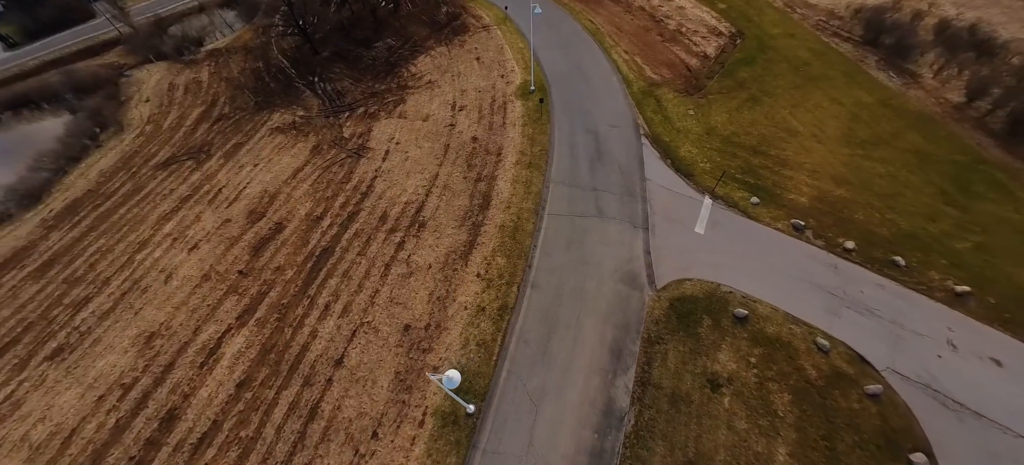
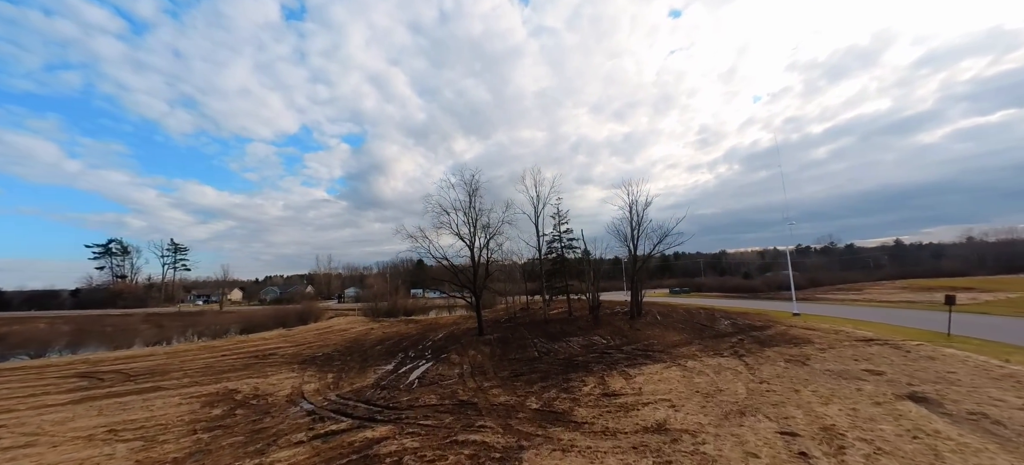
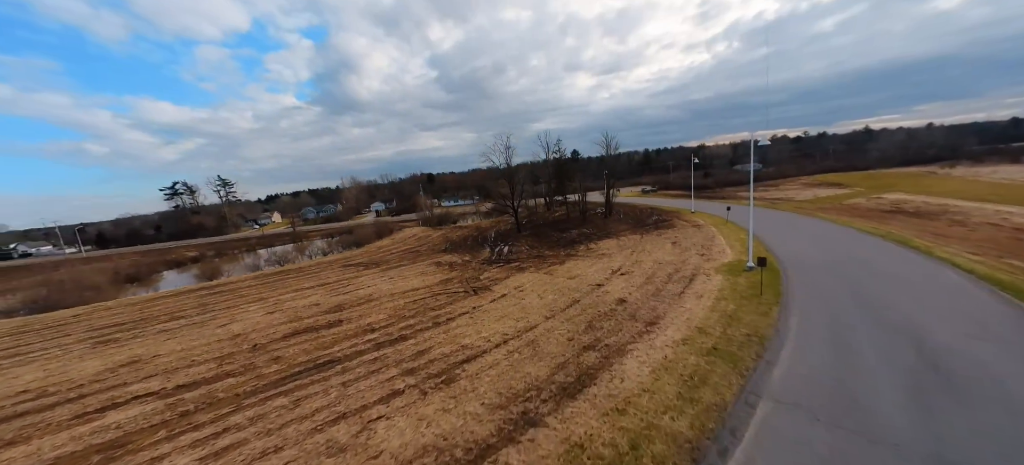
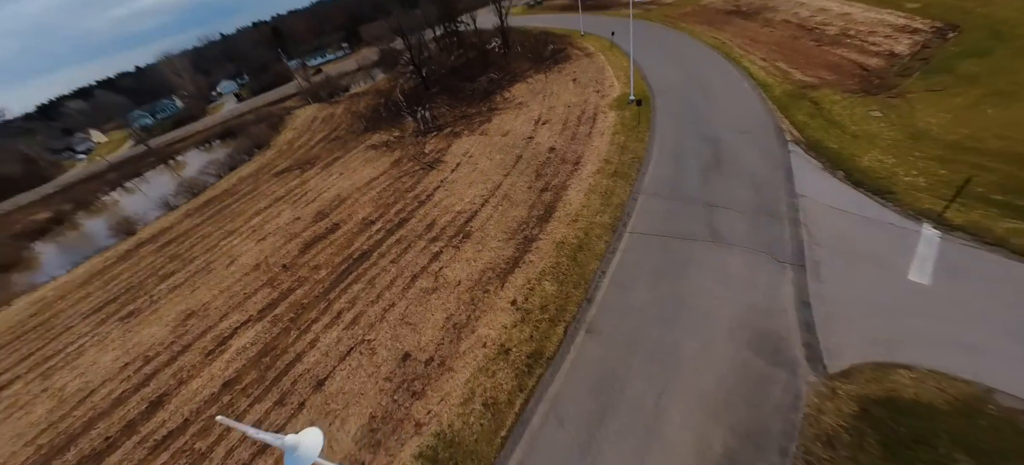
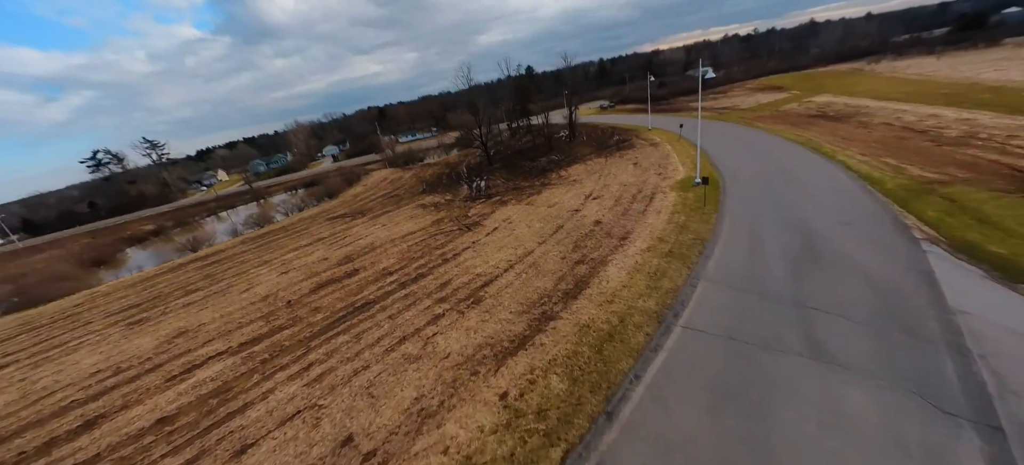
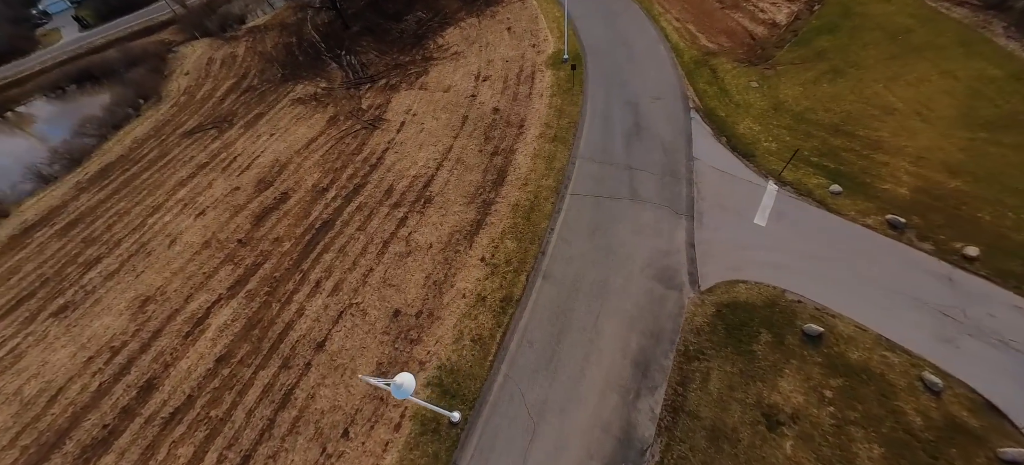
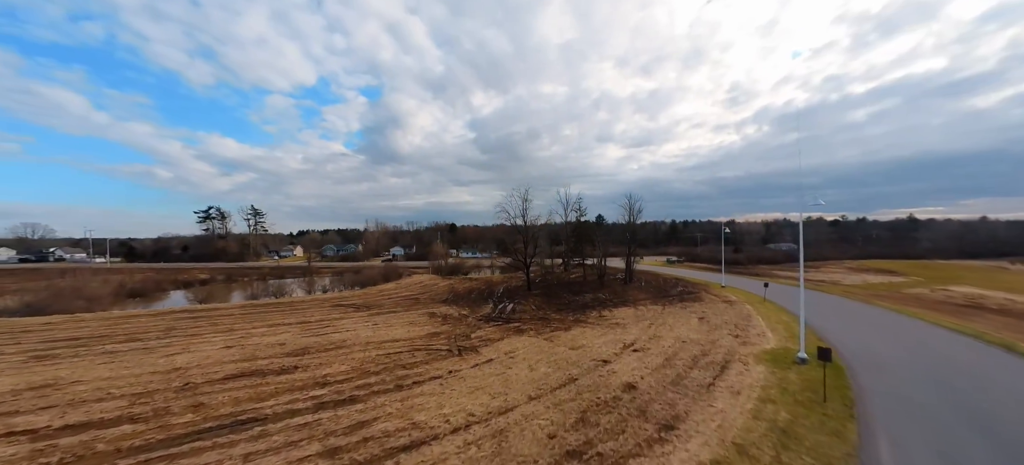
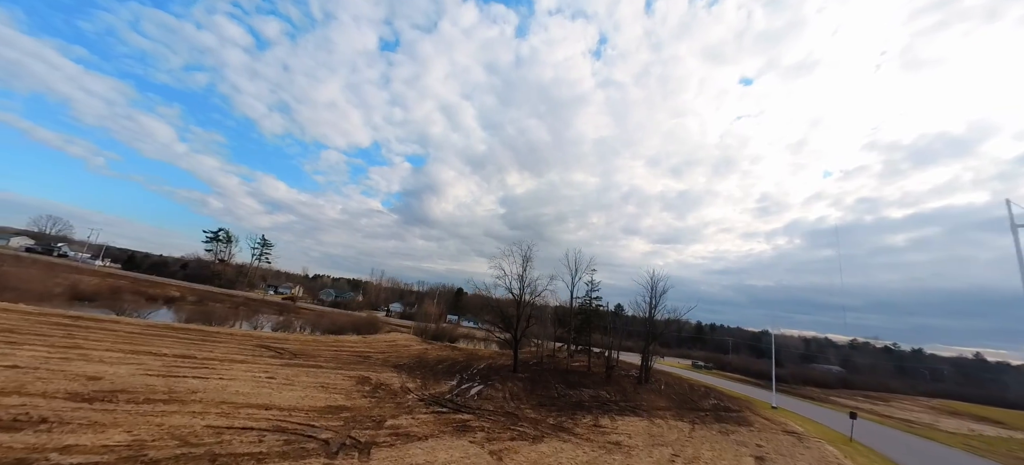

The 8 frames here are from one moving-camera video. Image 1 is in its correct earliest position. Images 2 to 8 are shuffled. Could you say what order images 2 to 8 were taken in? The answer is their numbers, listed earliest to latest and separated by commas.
6, 4, 5, 3, 7, 8, 2
